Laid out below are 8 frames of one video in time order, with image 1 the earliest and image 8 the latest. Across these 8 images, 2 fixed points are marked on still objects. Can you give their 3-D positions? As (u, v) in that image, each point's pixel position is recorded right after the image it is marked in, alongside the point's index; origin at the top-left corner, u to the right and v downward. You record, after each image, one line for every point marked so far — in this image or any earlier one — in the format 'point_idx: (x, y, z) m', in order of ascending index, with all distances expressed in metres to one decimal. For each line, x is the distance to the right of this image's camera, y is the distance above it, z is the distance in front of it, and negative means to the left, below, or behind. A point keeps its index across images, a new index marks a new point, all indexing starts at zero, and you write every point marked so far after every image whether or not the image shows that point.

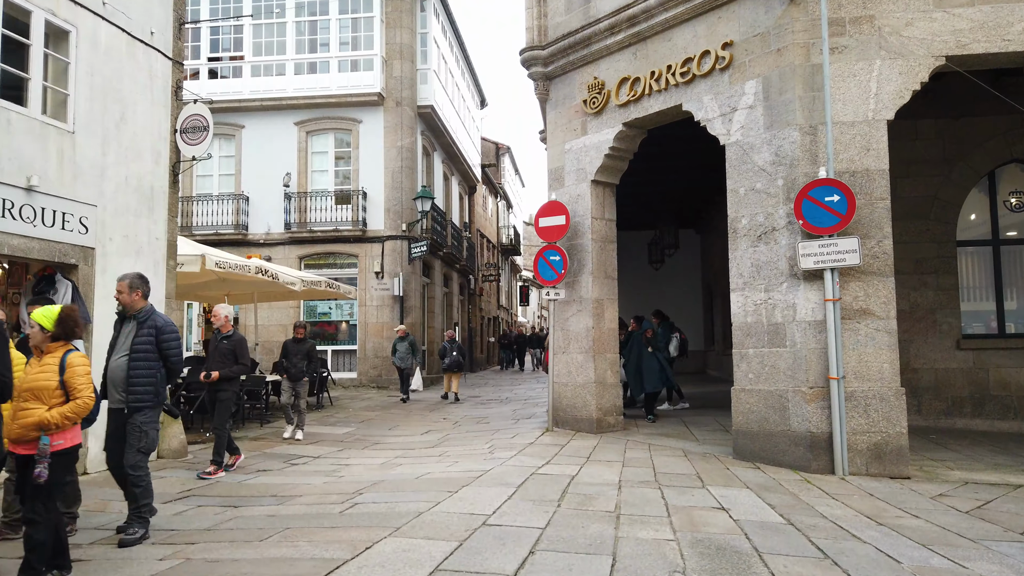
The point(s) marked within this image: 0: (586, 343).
0: (+1.0, -0.8, +10.2) m
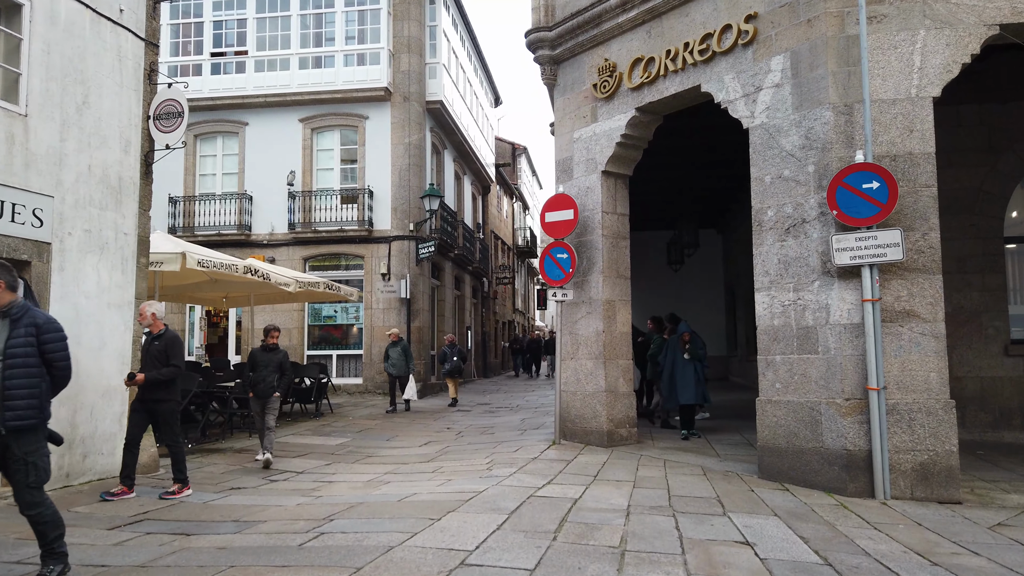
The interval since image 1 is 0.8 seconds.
0: (+1.0, -0.8, +9.4) m
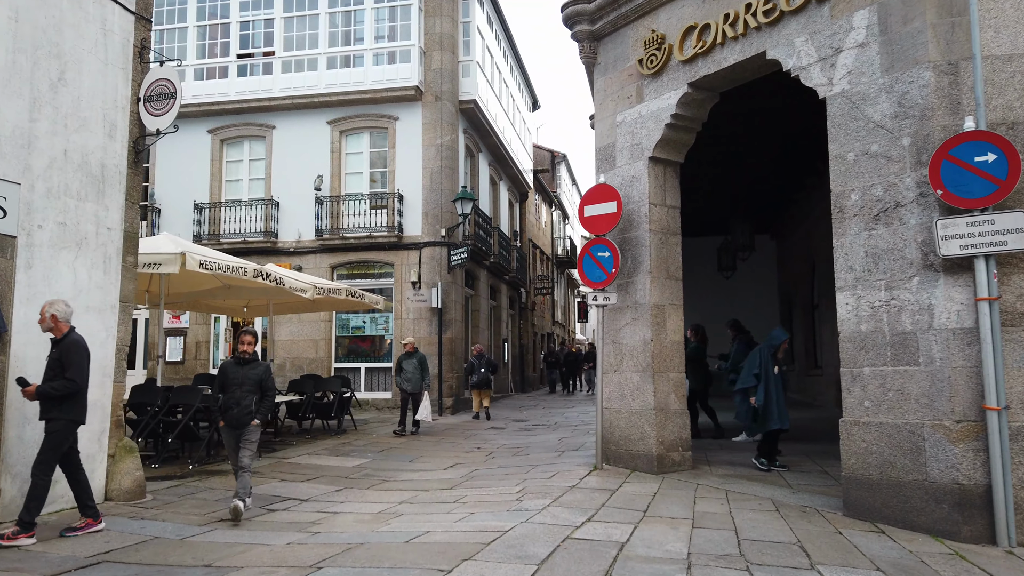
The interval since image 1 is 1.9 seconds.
0: (+1.4, -0.8, +8.2) m
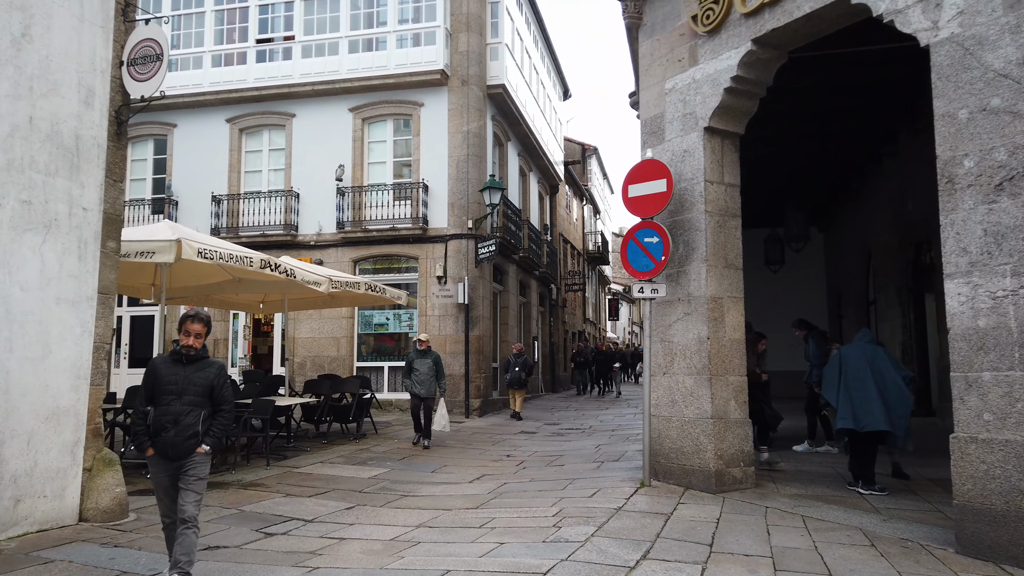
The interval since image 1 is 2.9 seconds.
0: (+1.7, -0.7, +7.1) m
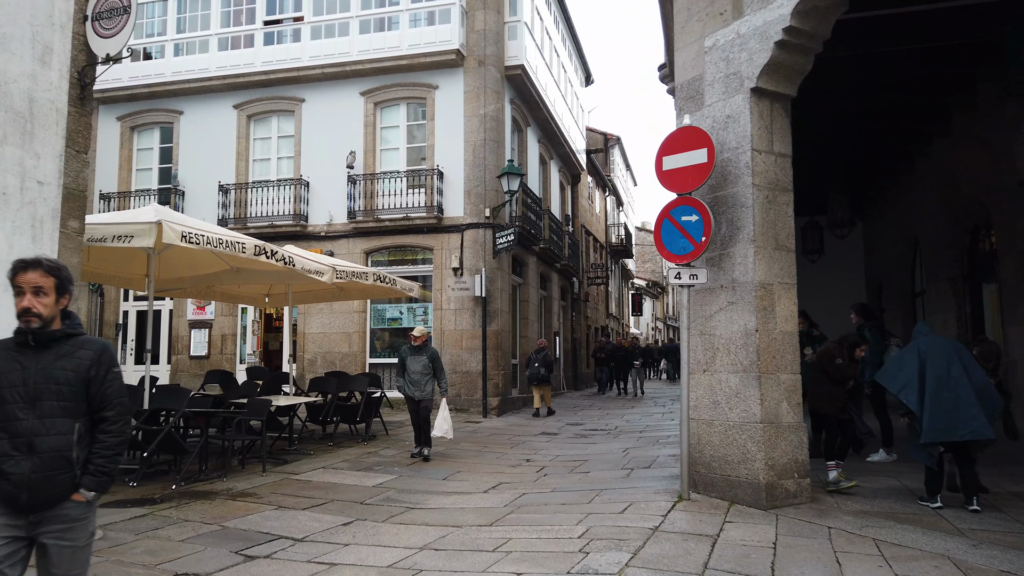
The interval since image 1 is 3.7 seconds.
0: (+1.9, -0.6, +6.2) m
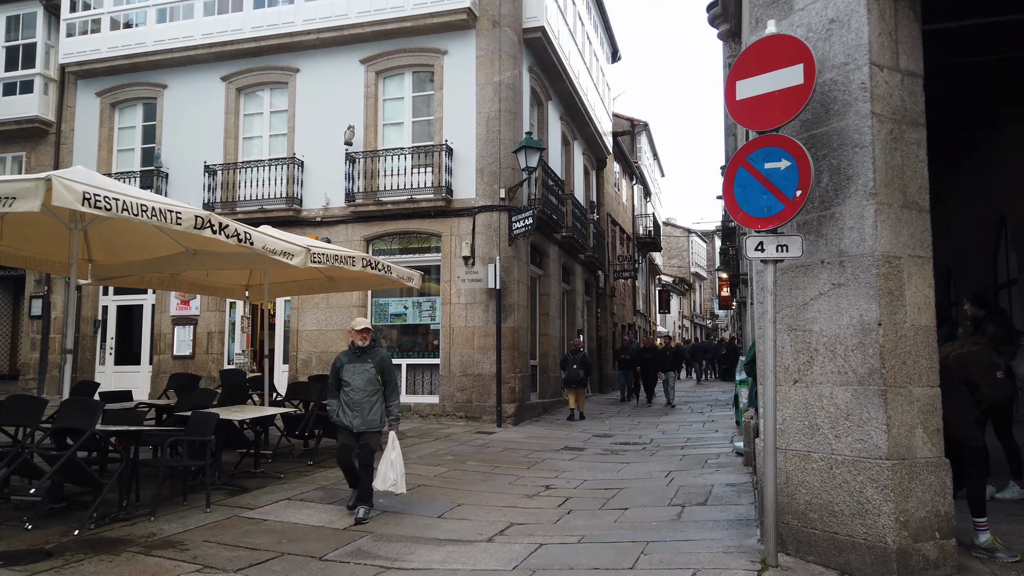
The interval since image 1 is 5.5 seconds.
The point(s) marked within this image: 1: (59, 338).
0: (+2.0, -0.4, +4.3) m
1: (-9.4, -1.0, +15.7) m
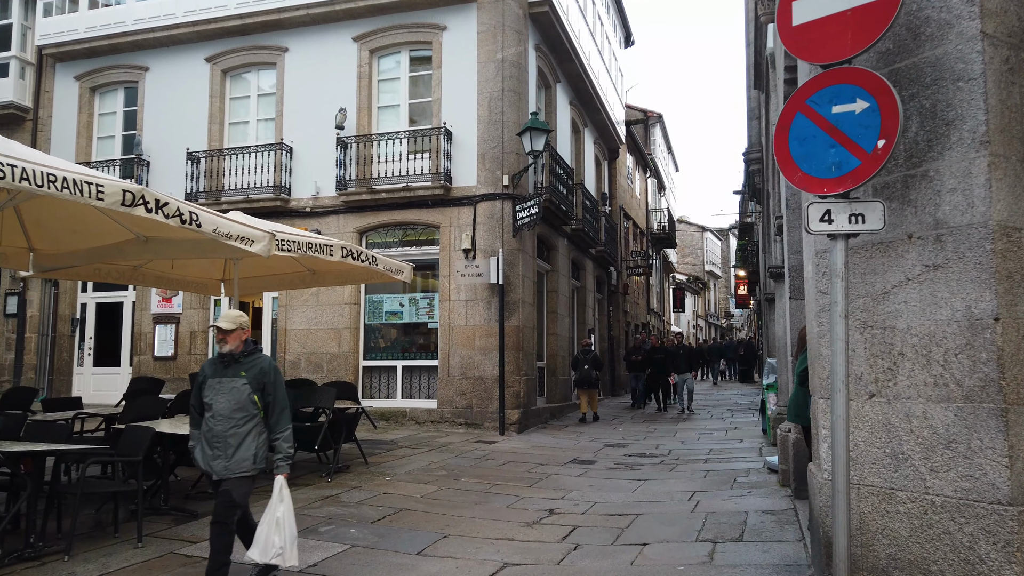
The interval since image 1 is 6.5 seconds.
0: (+1.9, -0.3, +3.1) m
1: (-9.3, -1.0, +14.7) m
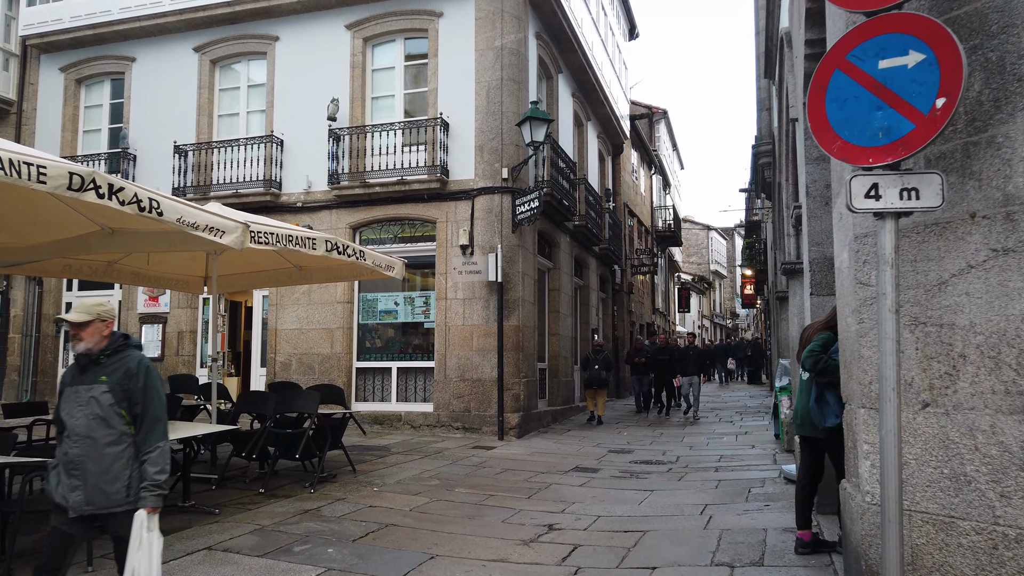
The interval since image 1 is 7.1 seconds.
0: (+1.8, -0.3, +2.6) m
1: (-9.3, -0.9, +14.2) m
